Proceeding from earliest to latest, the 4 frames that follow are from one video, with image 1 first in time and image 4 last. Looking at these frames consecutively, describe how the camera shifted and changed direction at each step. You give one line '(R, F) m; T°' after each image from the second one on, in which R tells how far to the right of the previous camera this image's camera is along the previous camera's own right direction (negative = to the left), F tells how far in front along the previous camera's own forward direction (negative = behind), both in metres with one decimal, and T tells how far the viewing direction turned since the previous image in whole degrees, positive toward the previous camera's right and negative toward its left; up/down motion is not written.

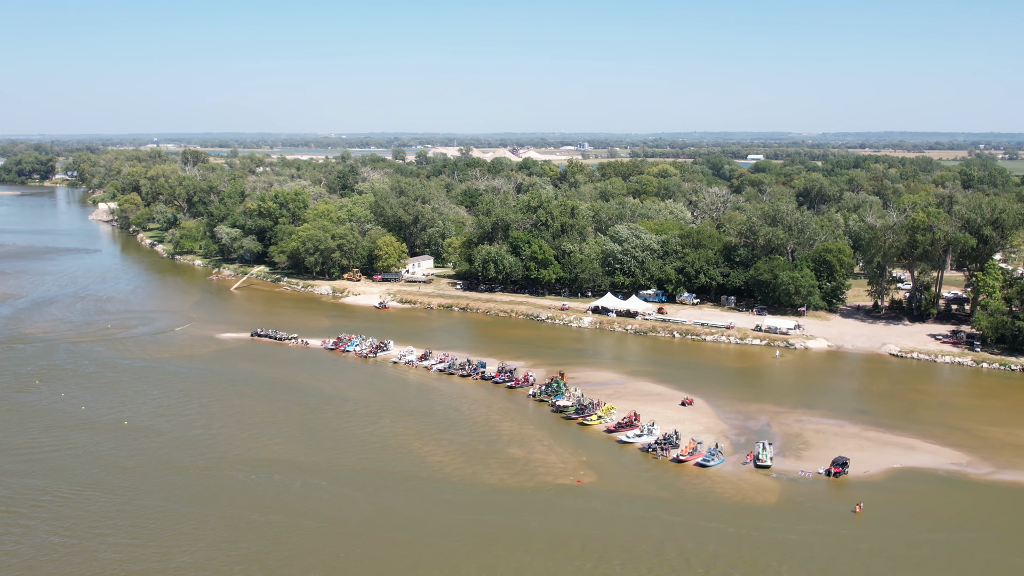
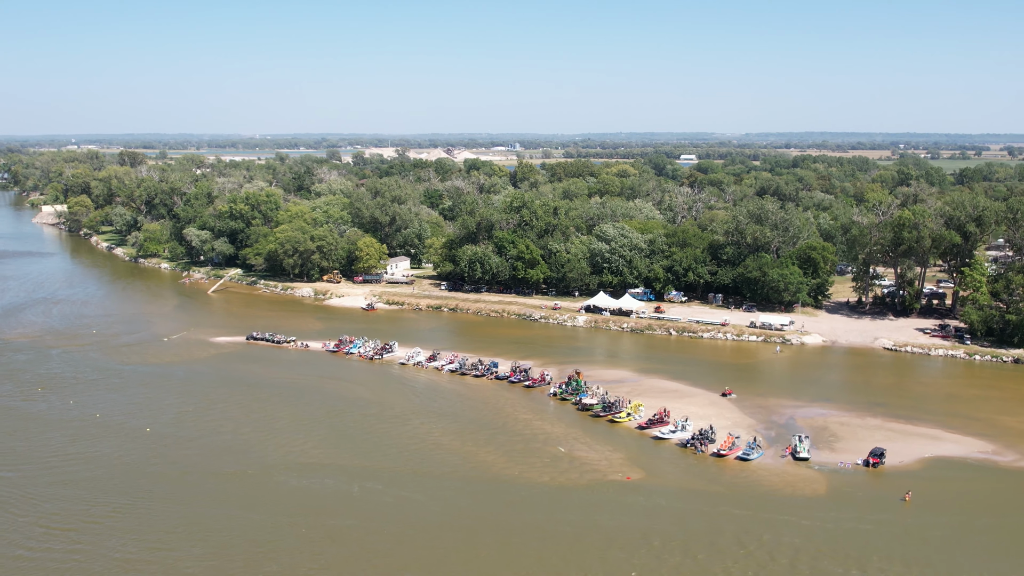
(-3.1, 0.0) m; +4°
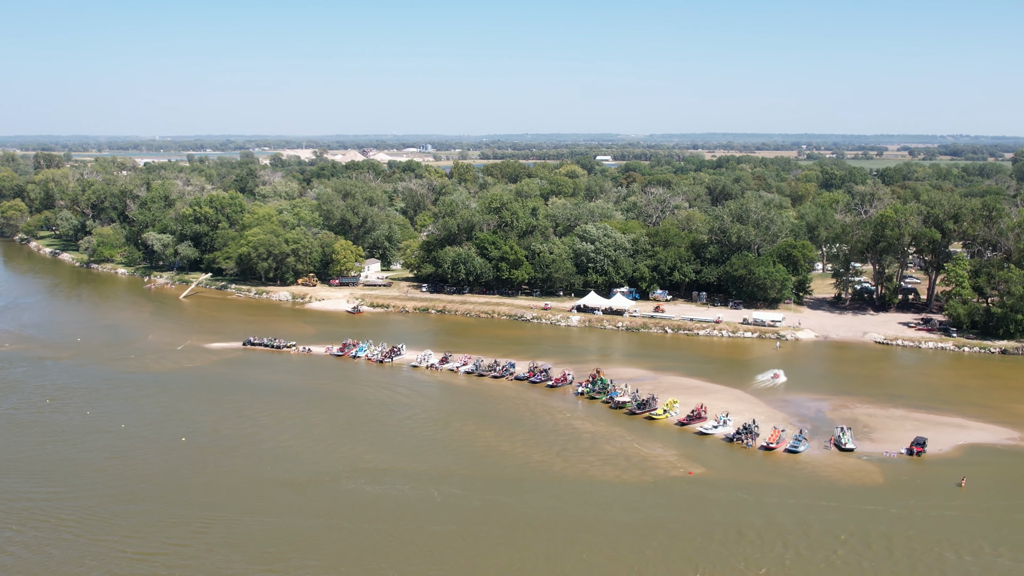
(-4.1, +0.1) m; +5°
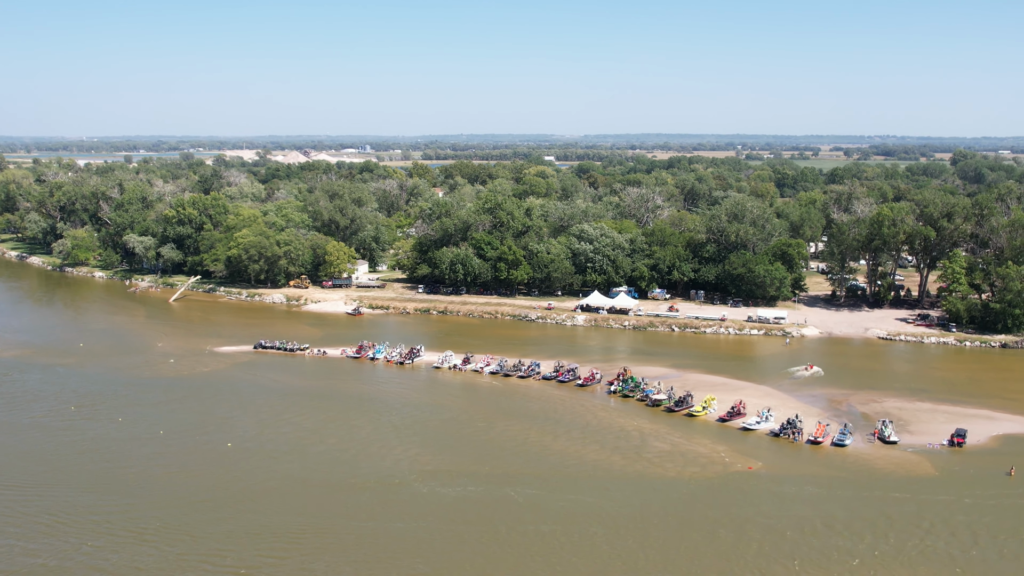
(-3.3, +0.1) m; +4°
